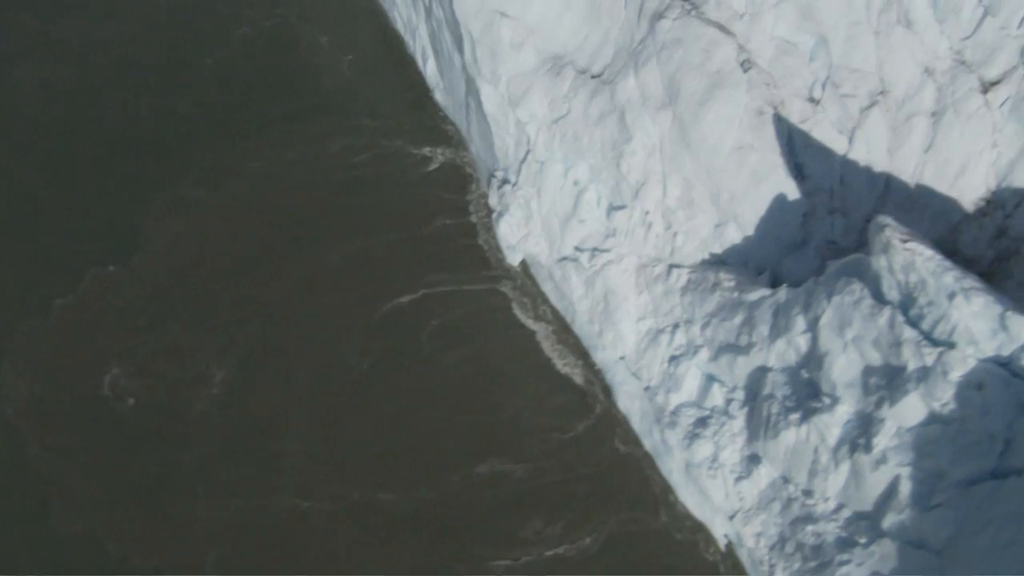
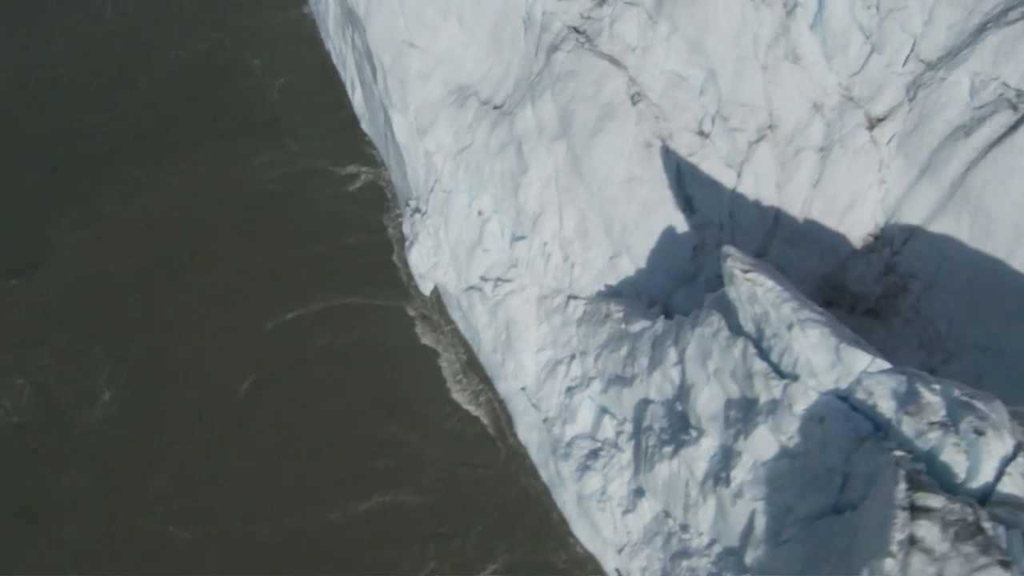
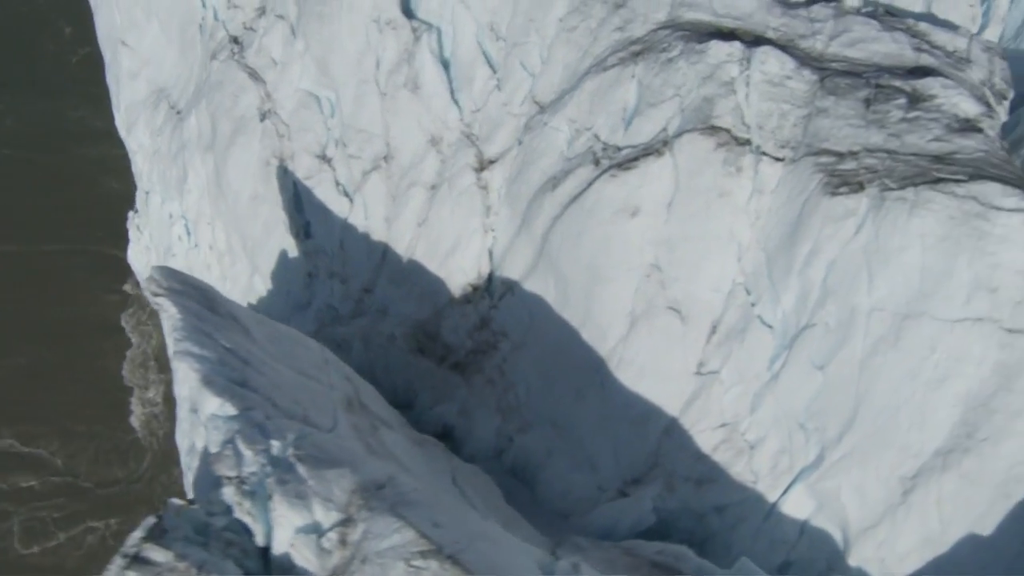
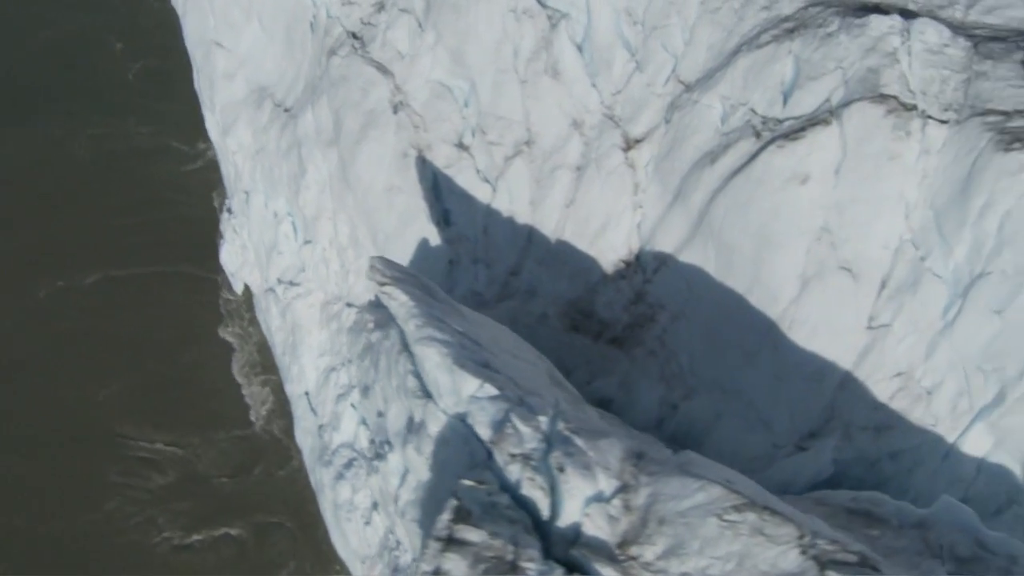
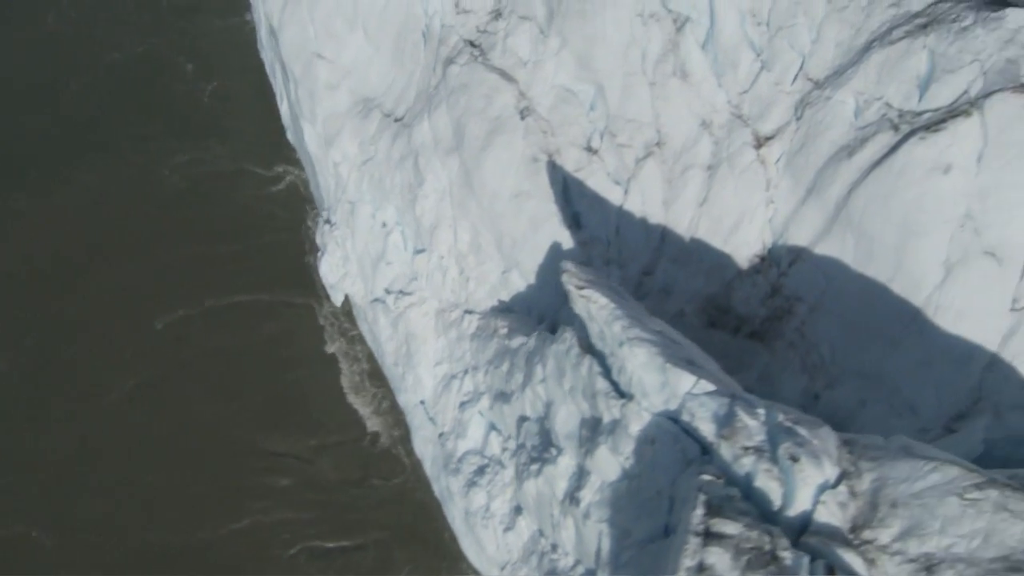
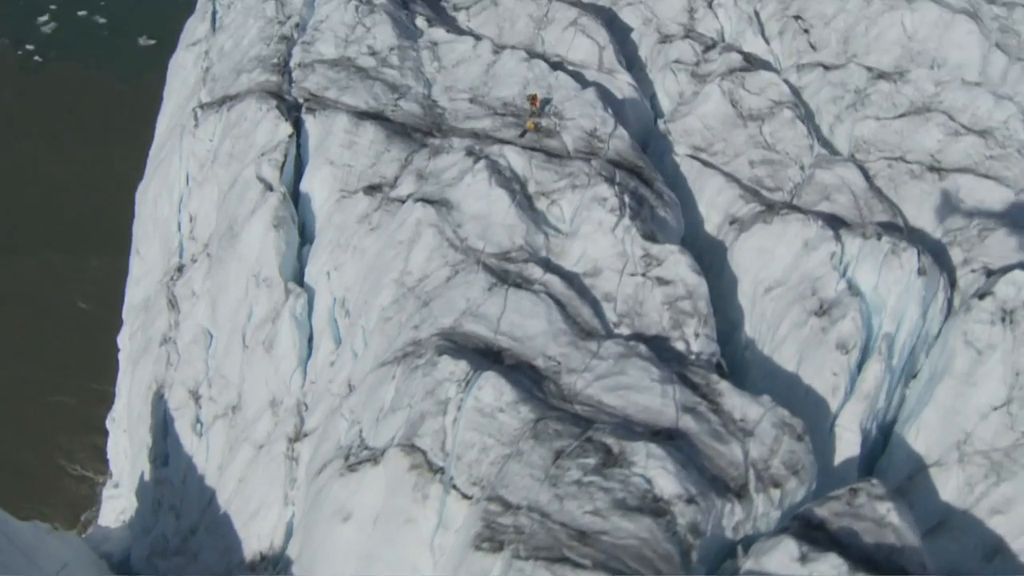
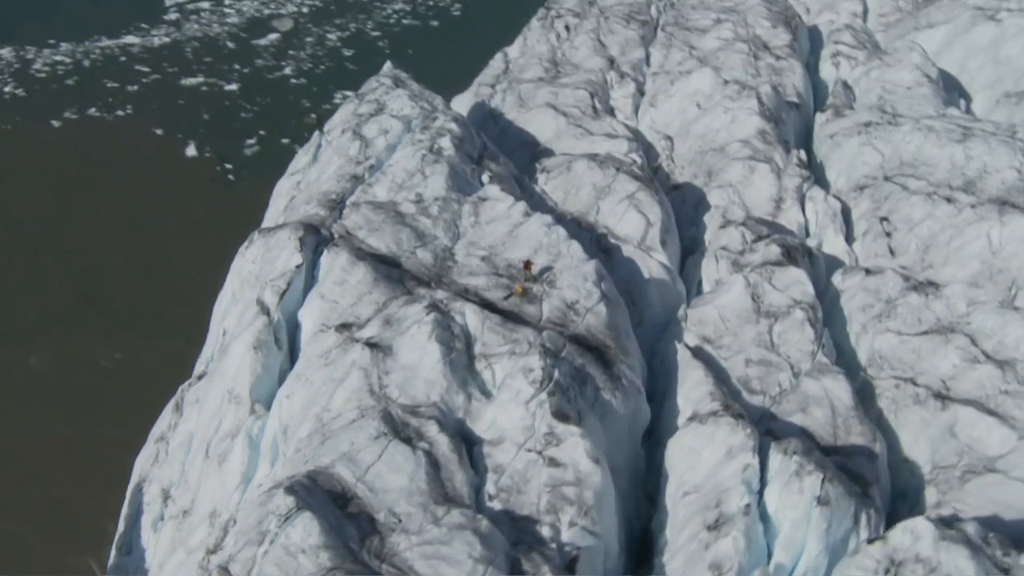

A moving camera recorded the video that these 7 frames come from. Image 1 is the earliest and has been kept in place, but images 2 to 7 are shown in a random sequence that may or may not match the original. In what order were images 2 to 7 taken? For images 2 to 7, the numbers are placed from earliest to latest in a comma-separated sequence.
2, 5, 4, 3, 6, 7
